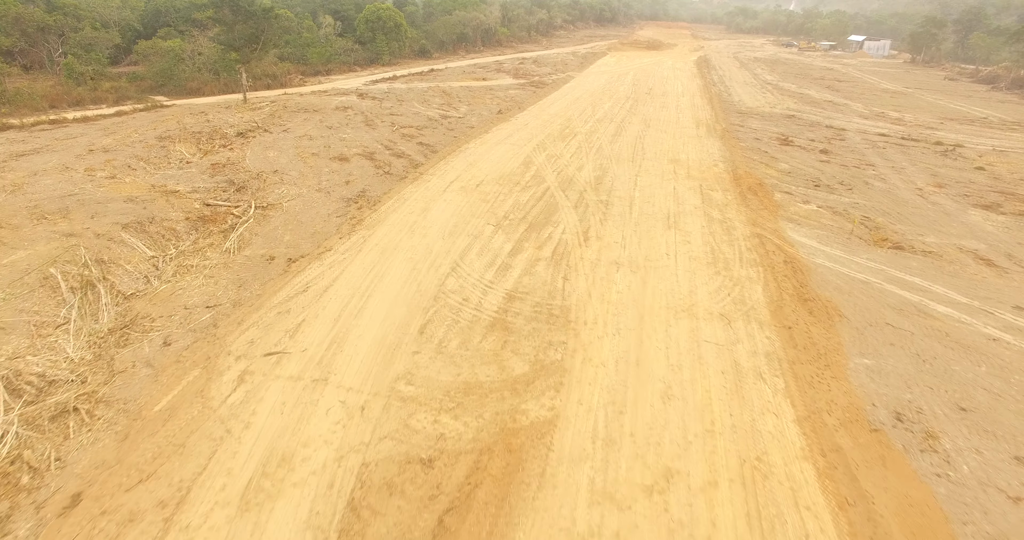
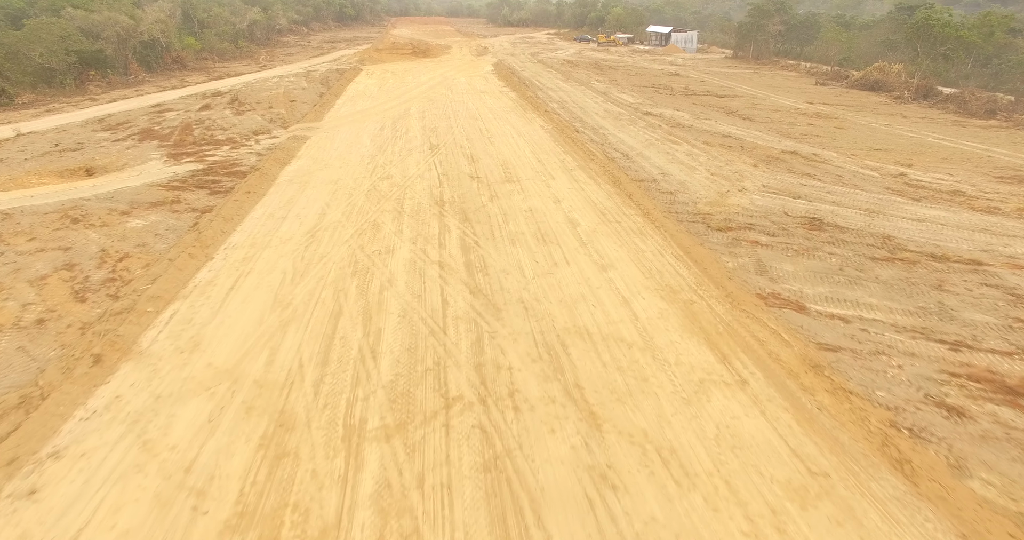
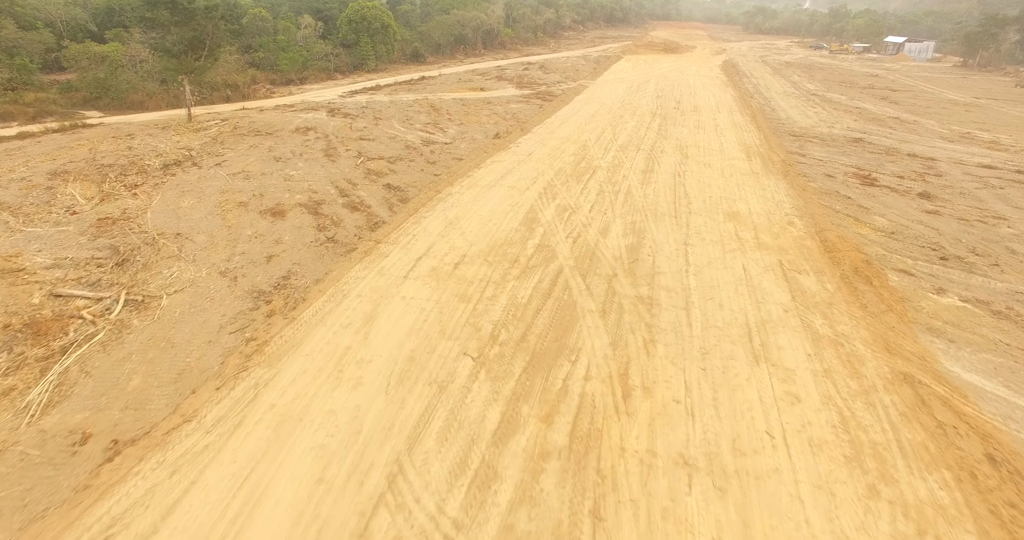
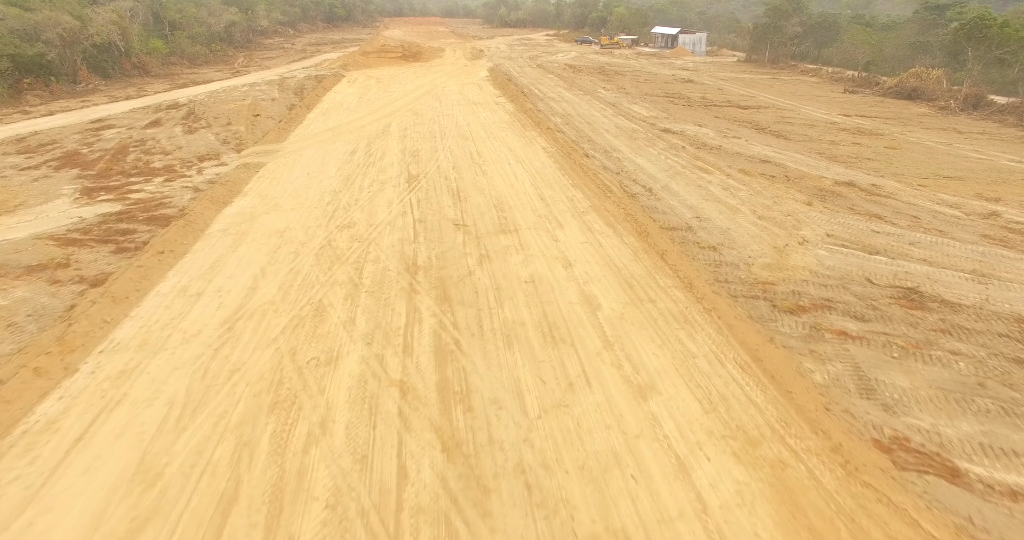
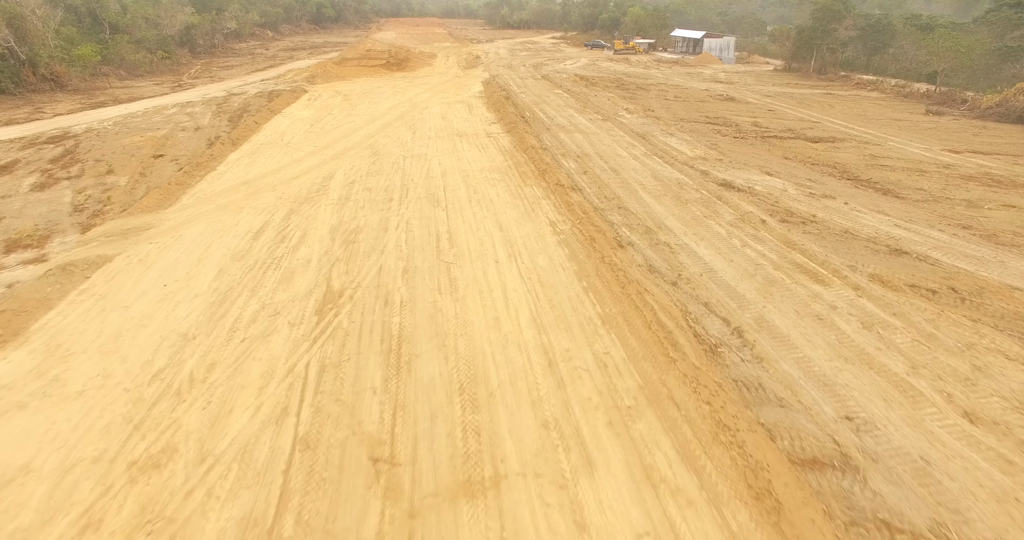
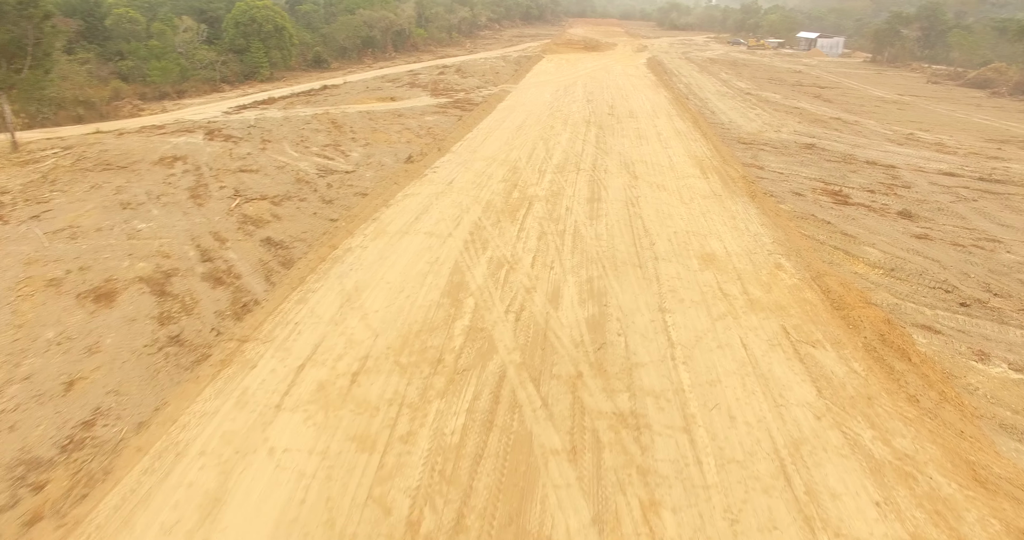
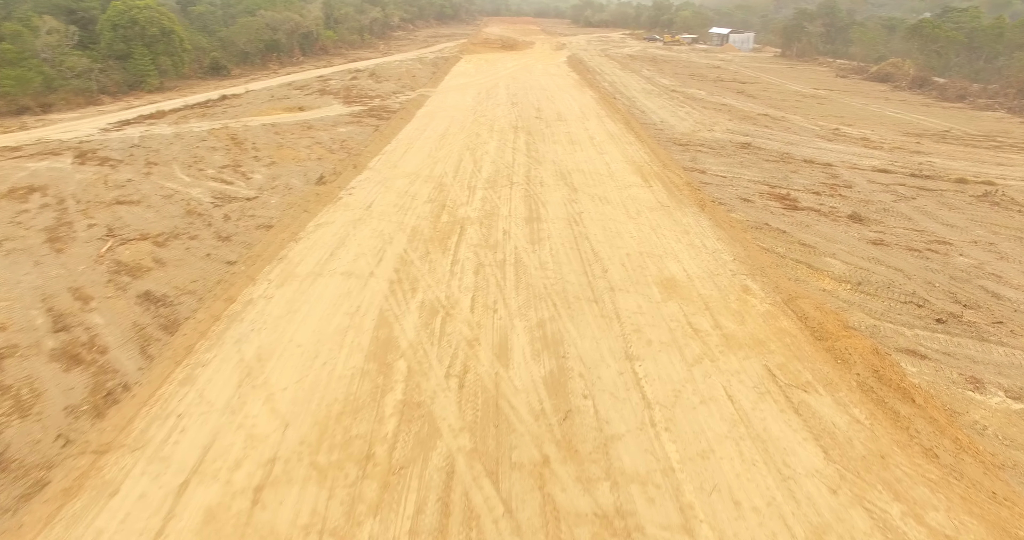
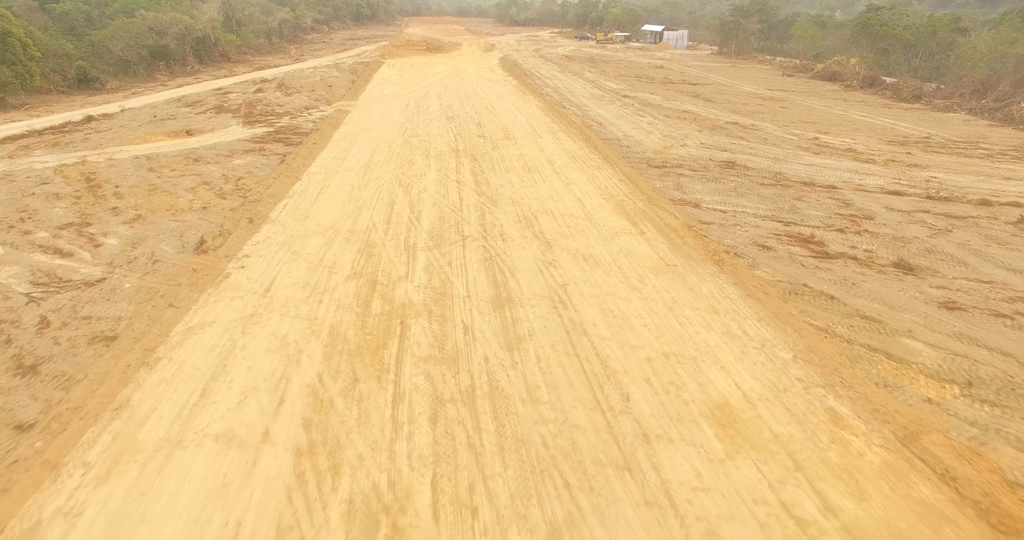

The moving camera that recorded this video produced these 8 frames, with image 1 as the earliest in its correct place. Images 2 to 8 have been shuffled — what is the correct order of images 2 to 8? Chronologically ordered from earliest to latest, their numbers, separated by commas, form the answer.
3, 6, 7, 8, 2, 4, 5
